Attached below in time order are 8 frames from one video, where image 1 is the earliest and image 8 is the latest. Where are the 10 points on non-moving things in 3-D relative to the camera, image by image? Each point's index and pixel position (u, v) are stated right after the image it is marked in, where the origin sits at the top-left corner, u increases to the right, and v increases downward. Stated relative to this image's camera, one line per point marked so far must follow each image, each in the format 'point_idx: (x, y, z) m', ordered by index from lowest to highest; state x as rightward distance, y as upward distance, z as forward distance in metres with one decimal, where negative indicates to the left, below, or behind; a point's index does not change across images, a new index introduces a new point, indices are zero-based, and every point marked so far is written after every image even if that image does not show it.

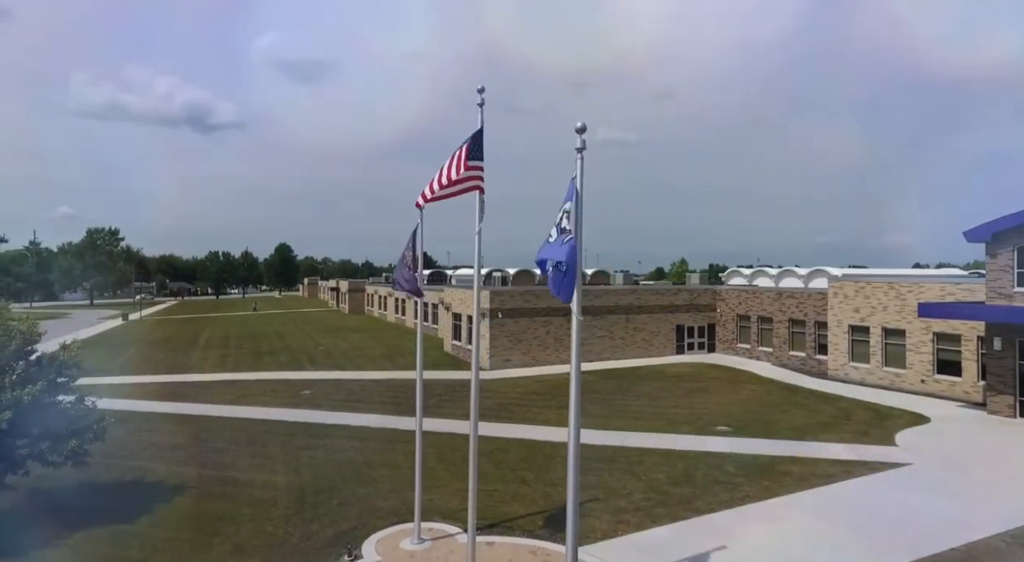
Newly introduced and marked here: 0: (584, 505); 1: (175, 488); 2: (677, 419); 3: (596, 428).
0: (+1.5, -4.5, +13.5) m
1: (-7.0, -4.3, +13.9) m
2: (+4.6, -3.8, +18.4) m
3: (+2.2, -3.9, +17.7) m
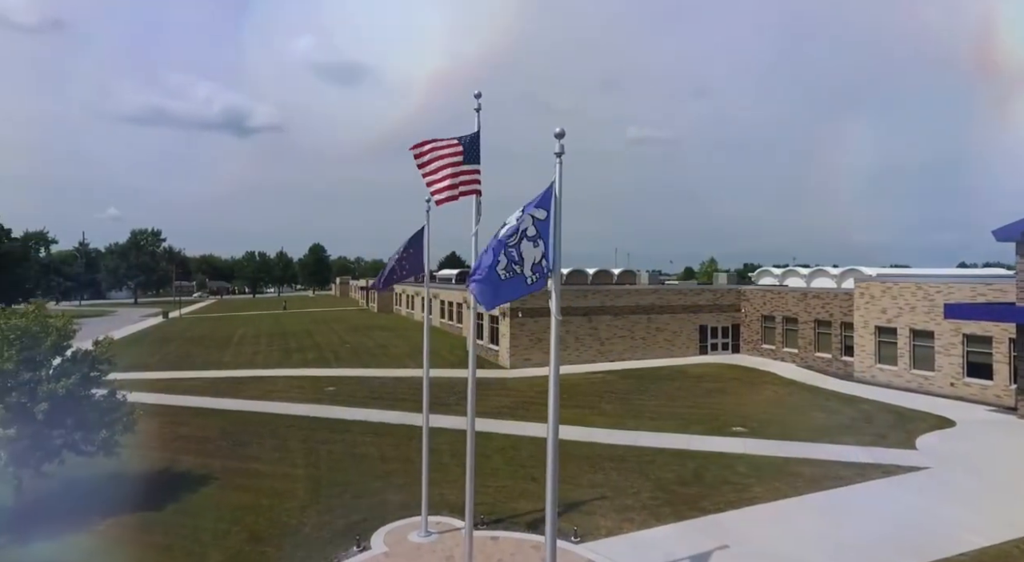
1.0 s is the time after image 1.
0: (+1.6, -4.5, +13.7) m
1: (-6.9, -4.3, +14.6) m
2: (+5.0, -3.8, +18.4) m
3: (+2.6, -3.9, +17.8) m
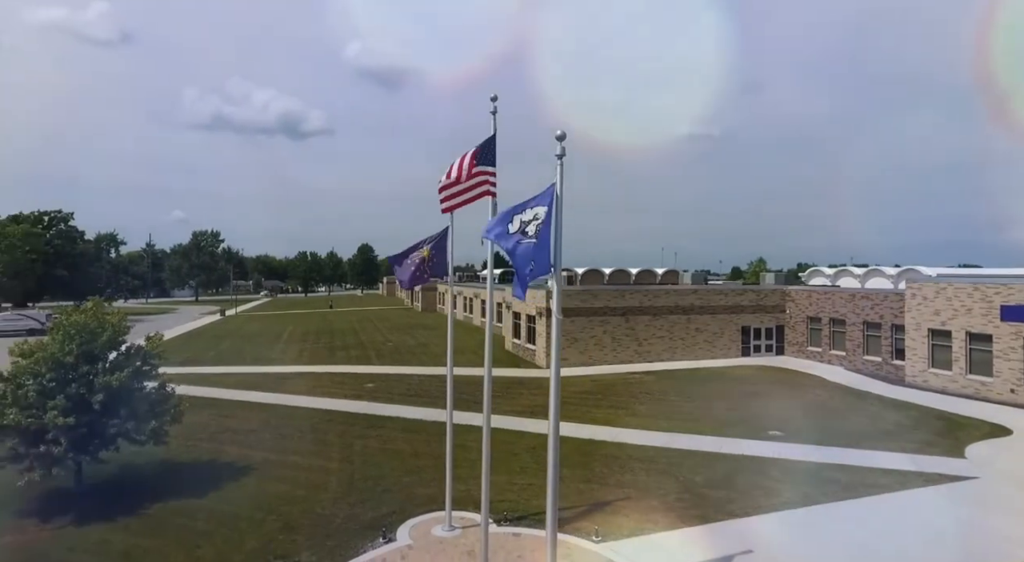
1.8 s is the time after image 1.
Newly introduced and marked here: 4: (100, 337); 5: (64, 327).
0: (+2.1, -4.6, +13.7) m
1: (-6.2, -4.3, +15.4) m
2: (+5.9, -3.8, +18.1) m
3: (+3.5, -3.9, +17.8) m
4: (-8.7, -1.2, +14.2) m
5: (-9.4, -1.0, +14.0) m
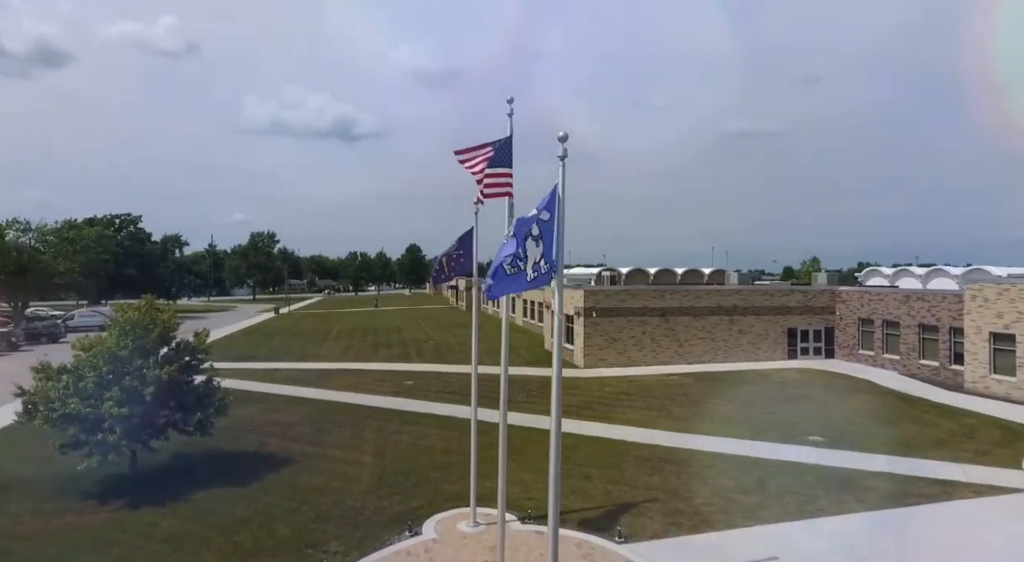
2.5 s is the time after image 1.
0: (+2.7, -4.6, +13.7) m
1: (-5.5, -4.3, +16.0) m
2: (+6.8, -3.8, +17.7) m
3: (+4.4, -3.9, +17.6) m
4: (-8.1, -1.2, +15.0) m
5: (-8.8, -0.9, +14.9) m
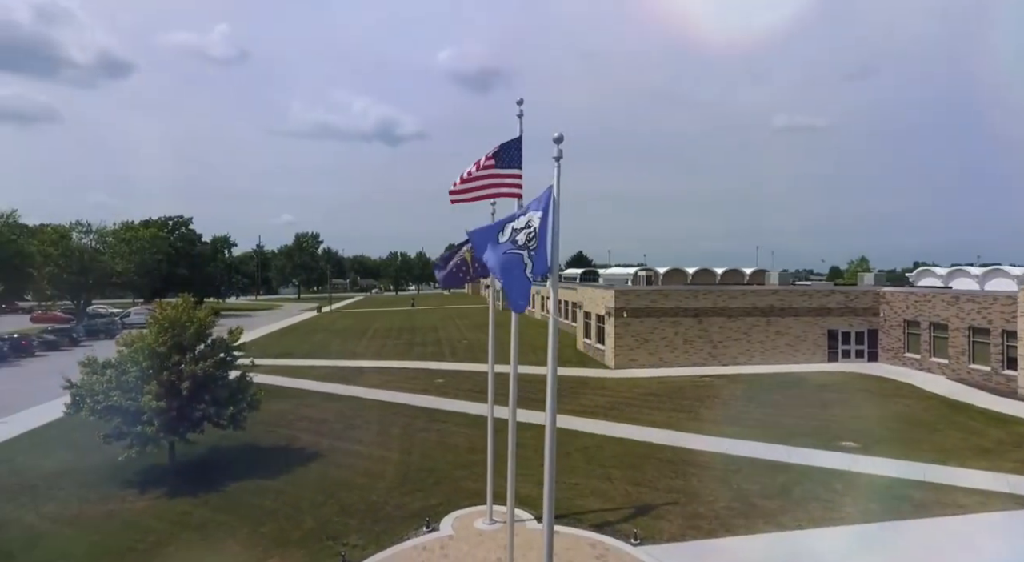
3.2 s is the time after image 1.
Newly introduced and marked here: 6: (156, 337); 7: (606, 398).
0: (+3.0, -4.6, +13.5) m
1: (-5.0, -4.3, +16.5) m
2: (+7.4, -3.8, +17.3) m
3: (+5.0, -3.9, +17.3) m
4: (-7.6, -1.2, +15.7) m
5: (-8.3, -0.9, +15.6) m
6: (-8.2, -1.3, +15.3) m
7: (+2.8, -3.5, +19.8) m
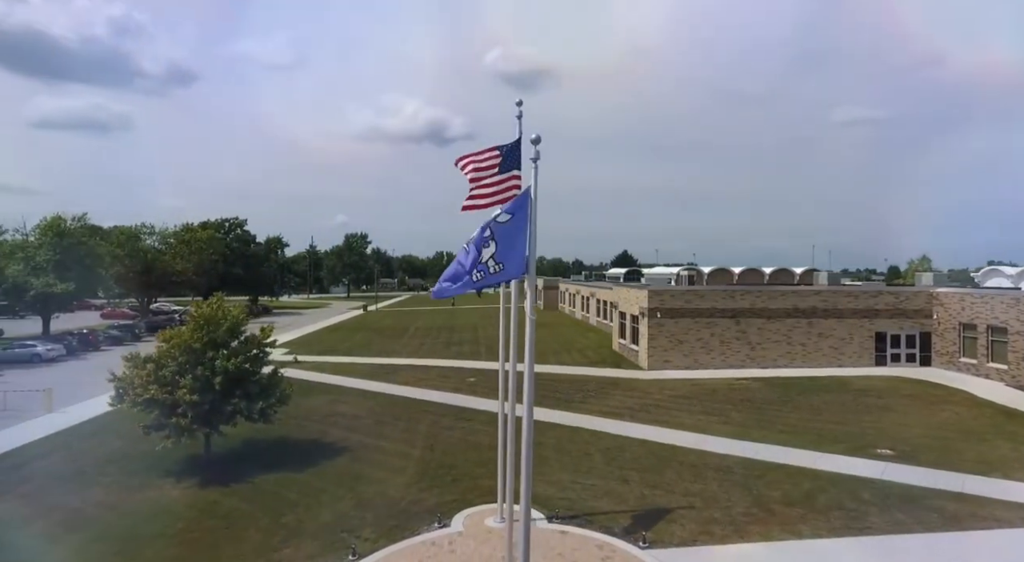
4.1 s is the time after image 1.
0: (+3.3, -4.6, +13.3) m
1: (-4.4, -4.3, +17.0) m
2: (+8.0, -3.8, +16.6) m
3: (+5.6, -3.9, +16.9) m
4: (-7.1, -1.1, +16.4) m
5: (-7.8, -0.9, +16.4) m
6: (-7.8, -1.3, +16.1) m
7: (+3.6, -3.5, +19.6) m
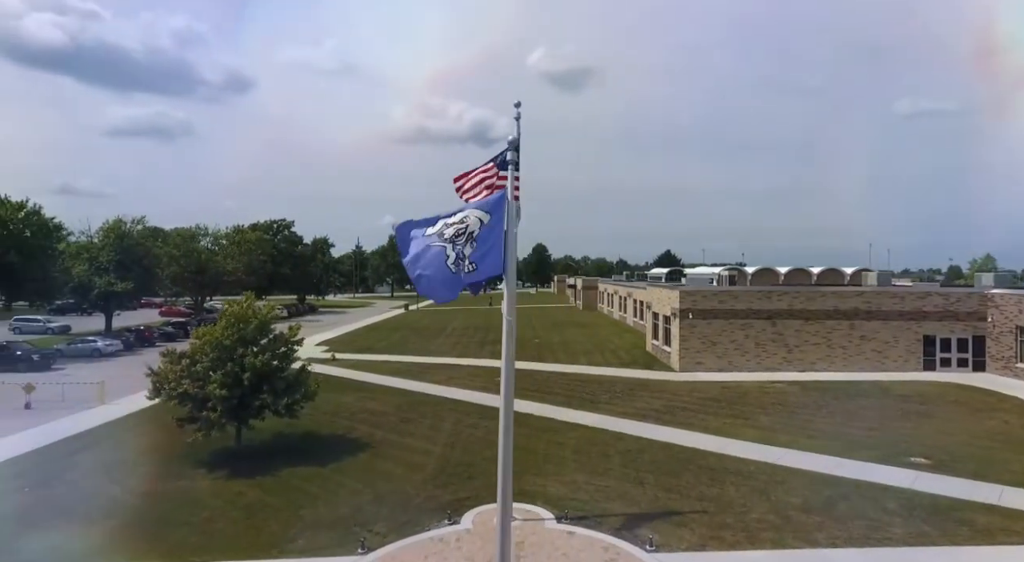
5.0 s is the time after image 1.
0: (+3.4, -4.6, +13.0) m
1: (-3.9, -4.3, +17.4) m
2: (+8.5, -3.8, +15.9) m
3: (+6.1, -3.9, +16.3) m
4: (-6.6, -1.1, +17.0) m
5: (-7.3, -0.9, +17.1) m
6: (-7.3, -1.2, +16.8) m
7: (+4.3, -3.5, +19.2) m
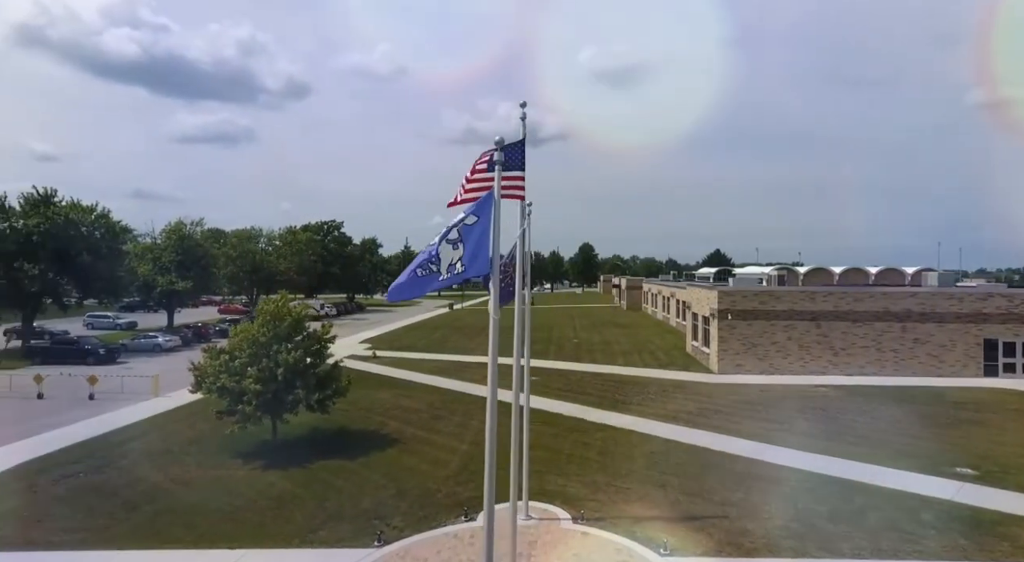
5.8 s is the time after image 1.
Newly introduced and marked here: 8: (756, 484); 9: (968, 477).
0: (+3.7, -4.5, +12.6) m
1: (-3.2, -4.2, +17.6) m
2: (+9.0, -3.8, +15.0) m
3: (+6.6, -3.9, +15.7) m
4: (-5.9, -1.1, +17.6) m
5: (-6.6, -0.8, +17.7) m
6: (-6.6, -1.2, +17.4) m
7: (+5.2, -3.4, +18.7) m
8: (+5.1, -4.2, +13.8) m
9: (+9.2, -4.0, +13.4) m
